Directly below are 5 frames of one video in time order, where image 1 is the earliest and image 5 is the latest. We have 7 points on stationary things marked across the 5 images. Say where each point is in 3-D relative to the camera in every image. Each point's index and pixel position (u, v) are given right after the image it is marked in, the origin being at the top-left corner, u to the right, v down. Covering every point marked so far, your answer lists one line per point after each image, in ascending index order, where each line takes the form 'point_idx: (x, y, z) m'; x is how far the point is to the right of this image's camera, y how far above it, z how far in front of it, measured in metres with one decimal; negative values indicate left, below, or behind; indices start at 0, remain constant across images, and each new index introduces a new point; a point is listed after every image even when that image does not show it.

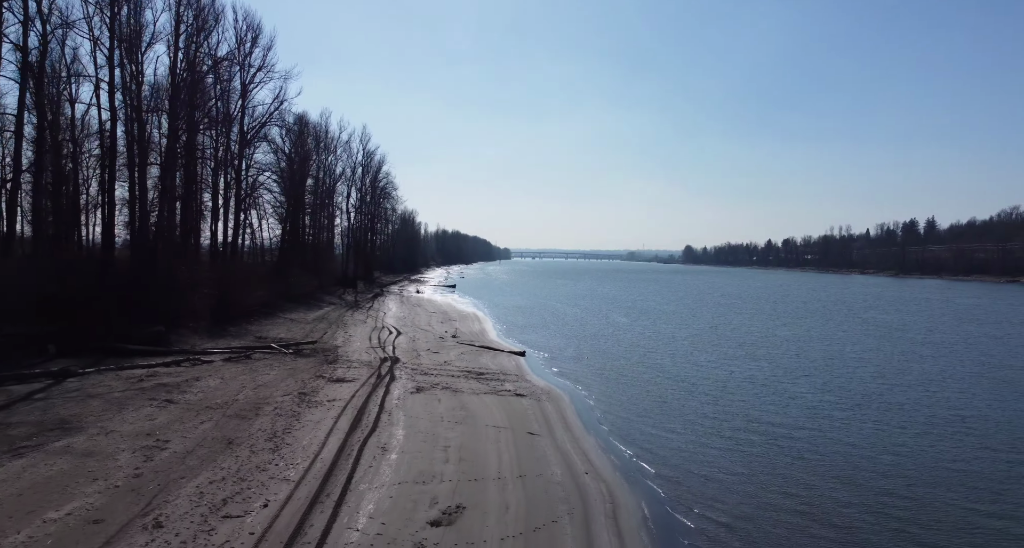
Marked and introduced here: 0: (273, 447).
0: (-3.9, -2.8, +9.2) m
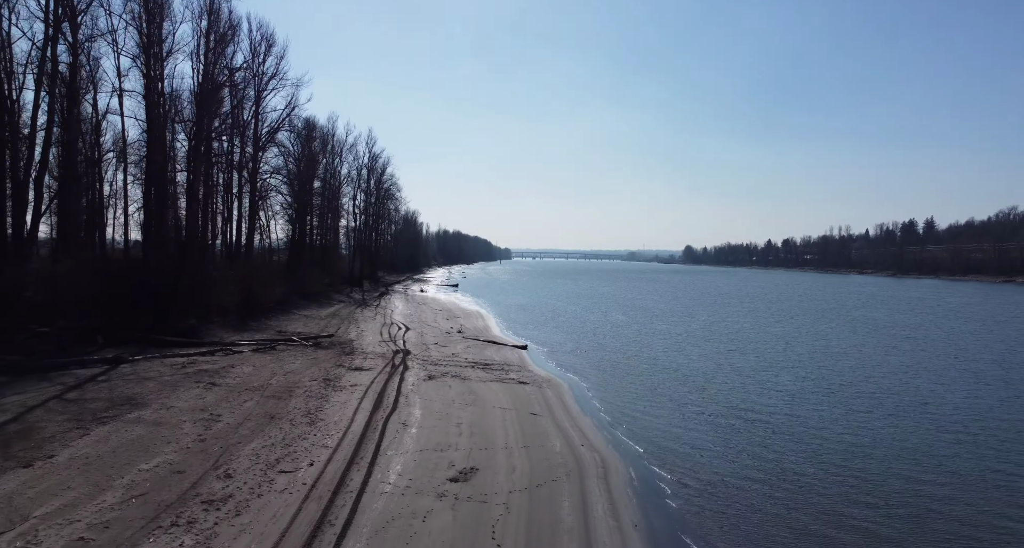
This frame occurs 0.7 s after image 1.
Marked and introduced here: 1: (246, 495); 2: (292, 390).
0: (-3.8, -2.8, +10.6) m
1: (-3.4, -2.8, +7.3) m
2: (-4.9, -2.6, +12.6) m
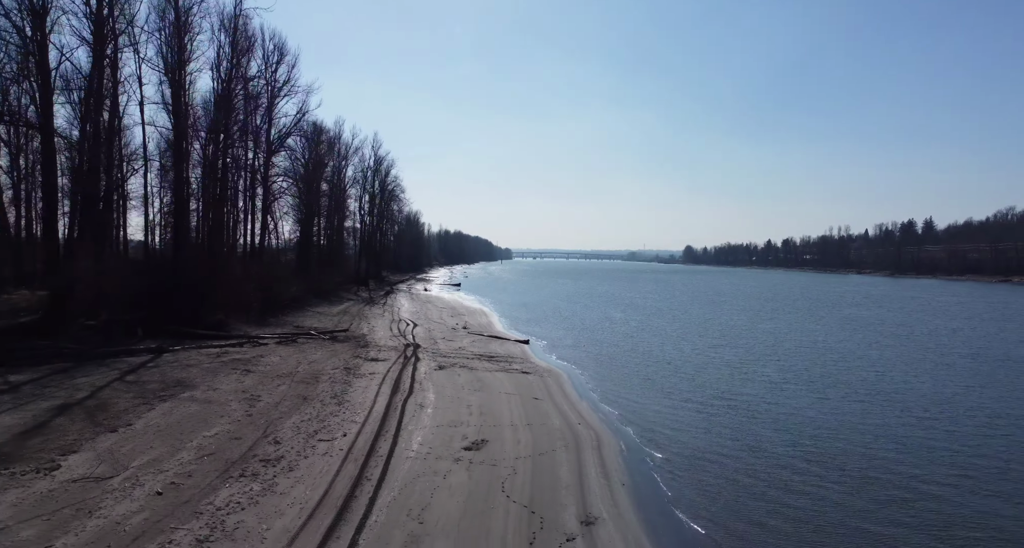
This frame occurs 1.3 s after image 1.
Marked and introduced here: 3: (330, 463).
0: (-3.7, -2.7, +11.9) m
1: (-3.3, -2.8, +8.6) m
2: (-4.8, -2.5, +14.0) m
3: (-2.8, -2.9, +8.5) m
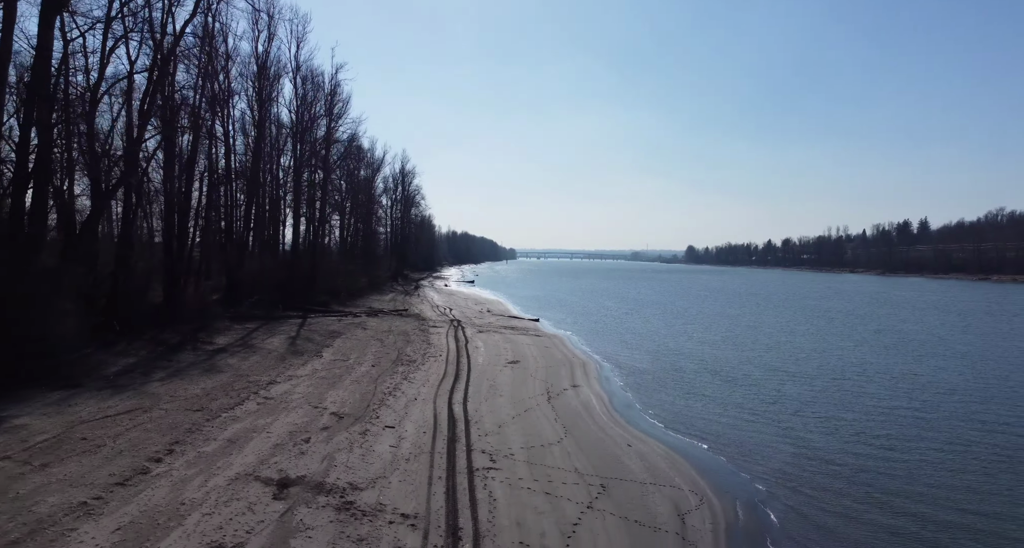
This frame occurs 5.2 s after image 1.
0: (-3.0, -2.4, +19.7) m
1: (-2.7, -2.5, +16.4) m
2: (-4.1, -2.3, +21.7) m
3: (-2.1, -2.6, +16.3) m
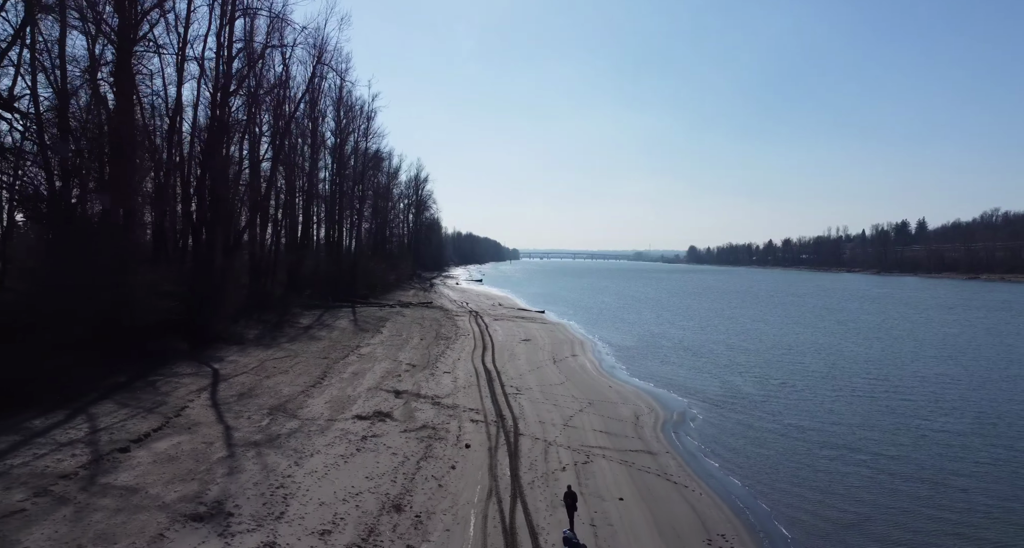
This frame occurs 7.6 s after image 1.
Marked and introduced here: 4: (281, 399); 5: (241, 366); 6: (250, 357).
0: (-2.5, -2.3, +24.4) m
1: (-2.2, -2.4, +21.0) m
2: (-3.6, -2.2, +26.4) m
3: (-1.6, -2.5, +20.9) m
4: (-3.9, -2.2, +9.6) m
5: (-5.5, -1.9, +11.4) m
6: (-5.8, -1.9, +12.5) m
